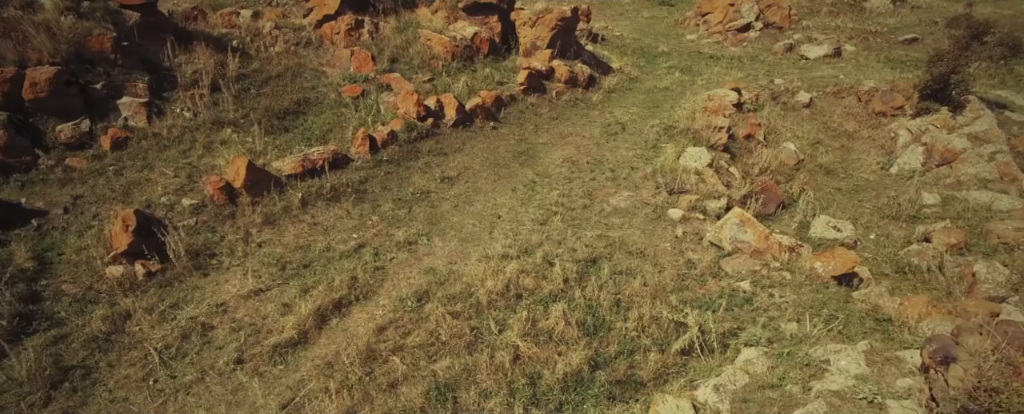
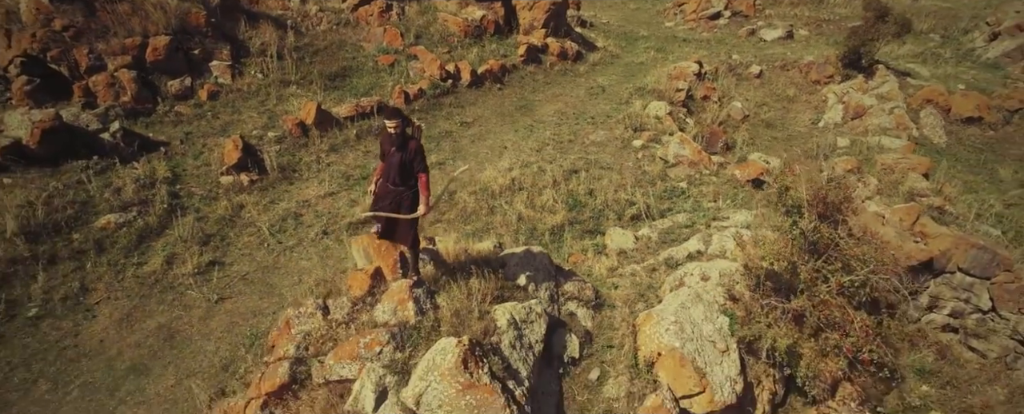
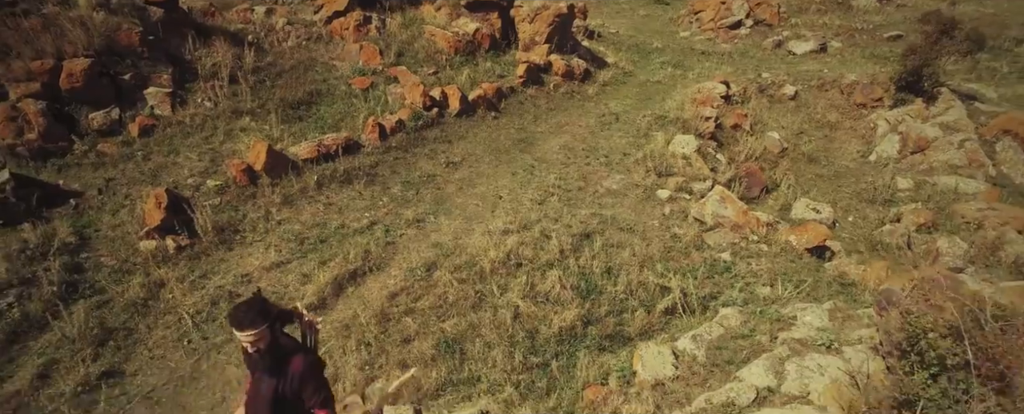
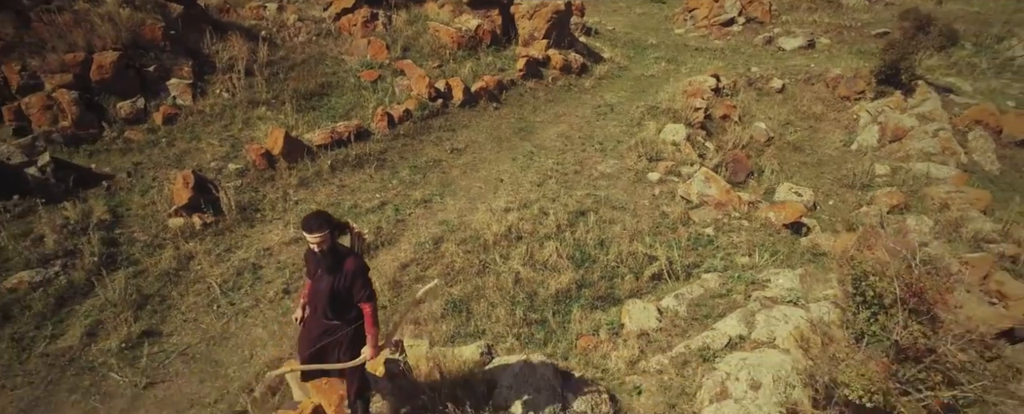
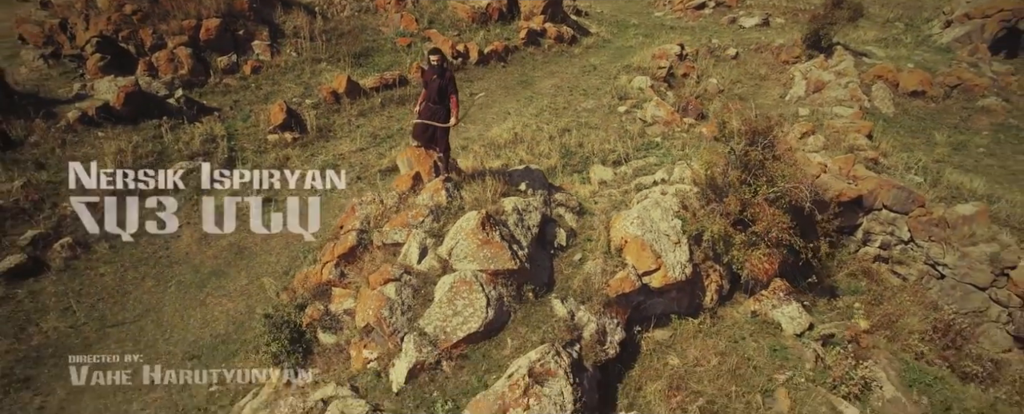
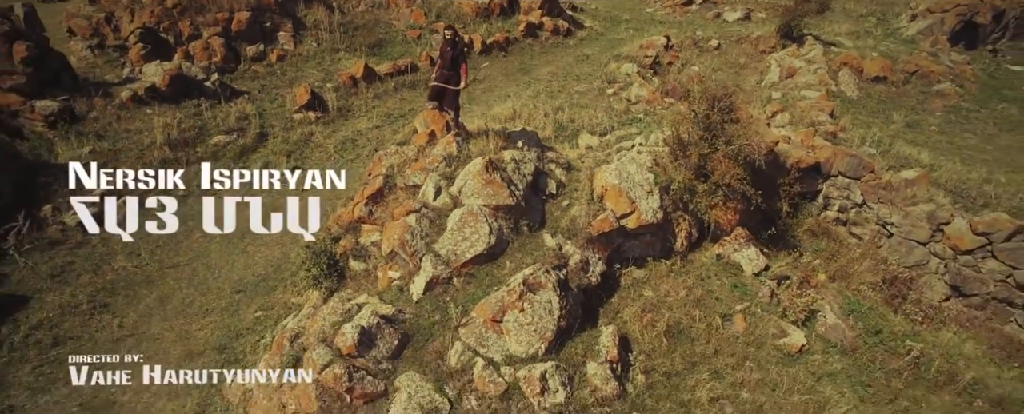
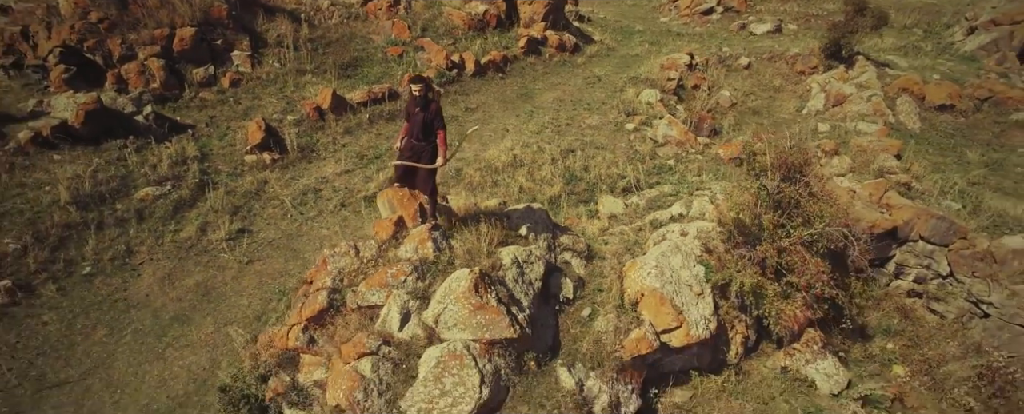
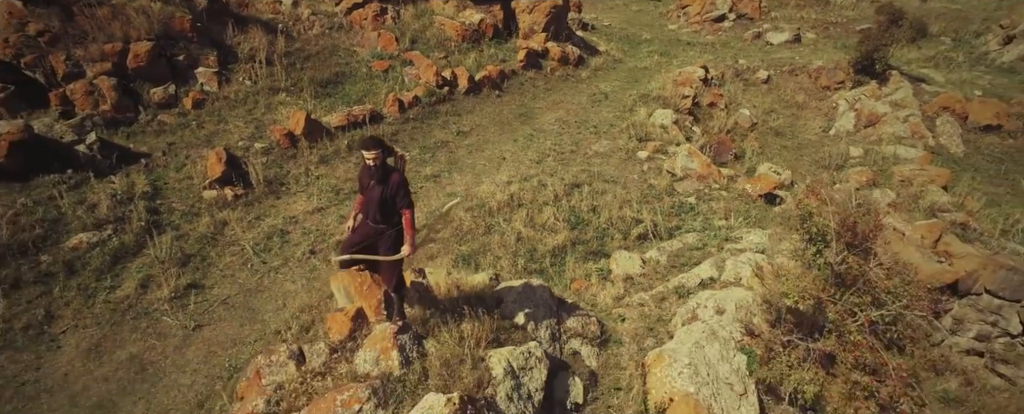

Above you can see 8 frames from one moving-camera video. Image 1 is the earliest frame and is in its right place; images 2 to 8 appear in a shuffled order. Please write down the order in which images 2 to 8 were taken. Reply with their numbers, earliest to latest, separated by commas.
3, 4, 8, 2, 7, 5, 6
